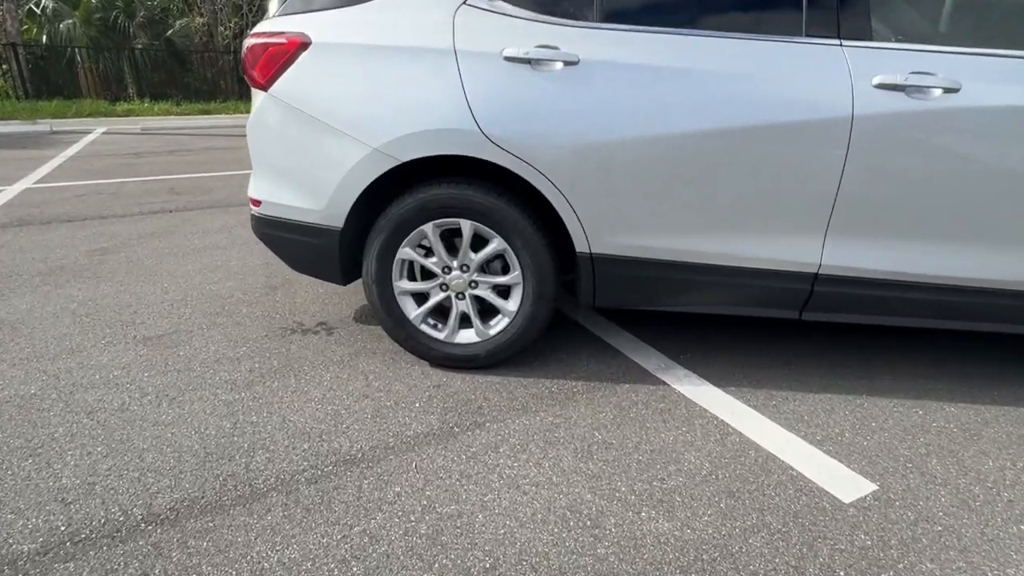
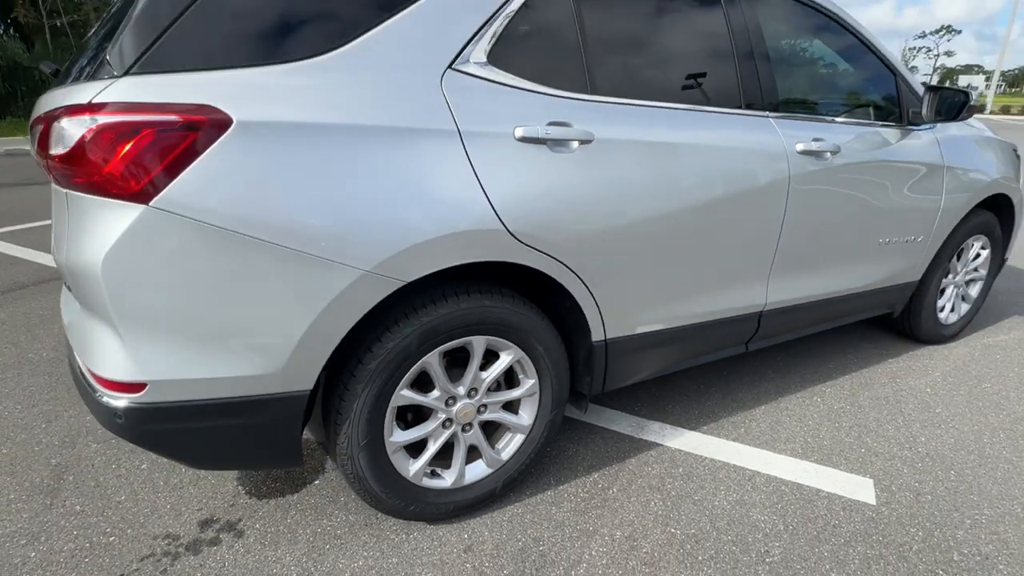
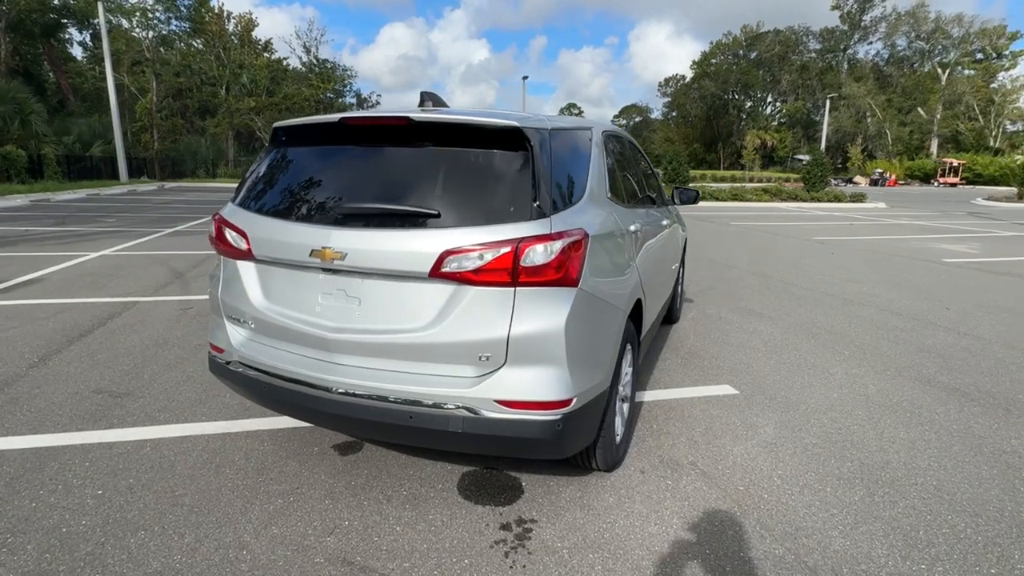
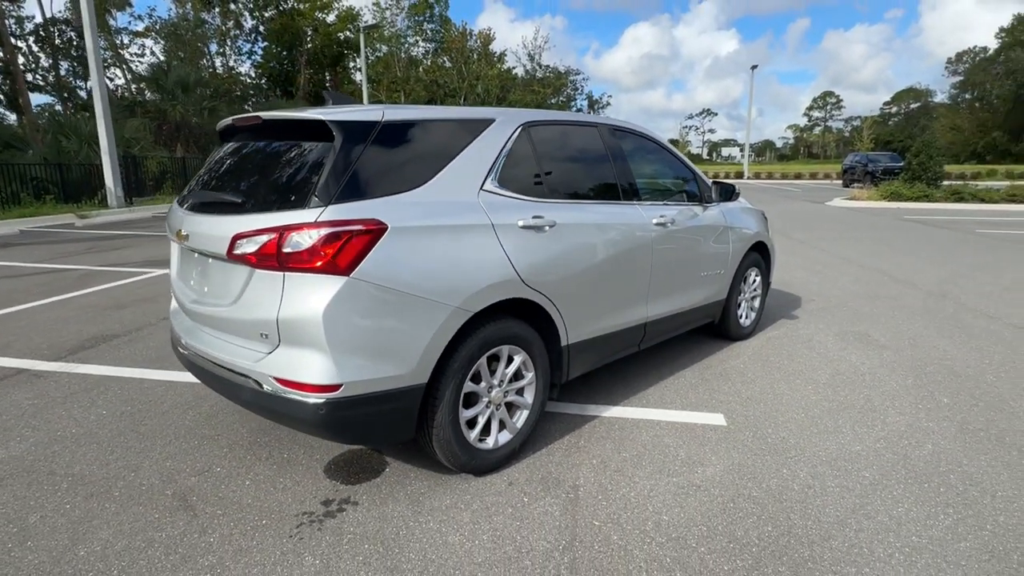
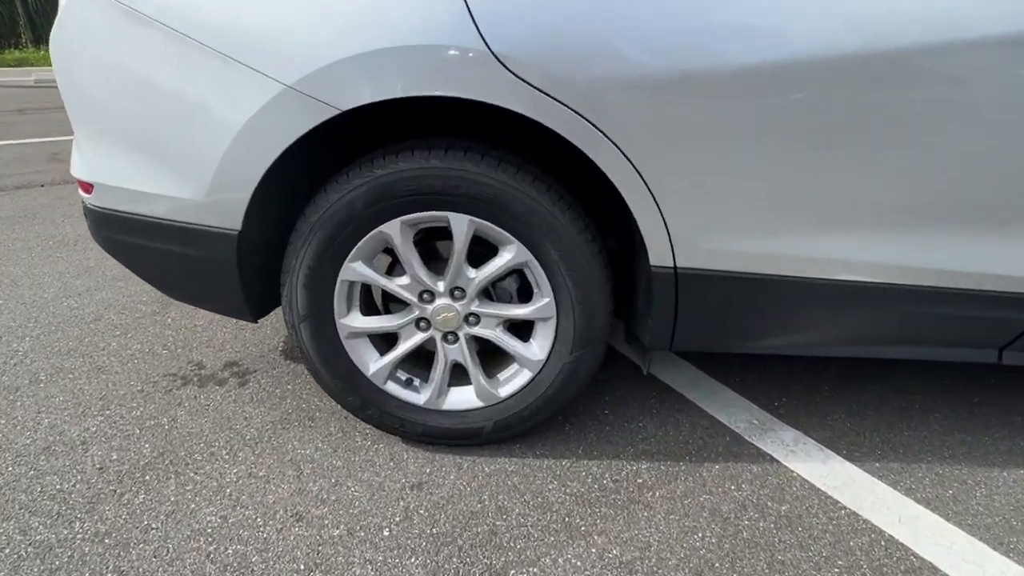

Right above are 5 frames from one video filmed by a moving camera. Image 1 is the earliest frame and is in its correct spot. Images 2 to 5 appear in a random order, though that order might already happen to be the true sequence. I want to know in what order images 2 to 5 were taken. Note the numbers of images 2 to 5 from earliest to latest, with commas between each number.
5, 2, 4, 3
